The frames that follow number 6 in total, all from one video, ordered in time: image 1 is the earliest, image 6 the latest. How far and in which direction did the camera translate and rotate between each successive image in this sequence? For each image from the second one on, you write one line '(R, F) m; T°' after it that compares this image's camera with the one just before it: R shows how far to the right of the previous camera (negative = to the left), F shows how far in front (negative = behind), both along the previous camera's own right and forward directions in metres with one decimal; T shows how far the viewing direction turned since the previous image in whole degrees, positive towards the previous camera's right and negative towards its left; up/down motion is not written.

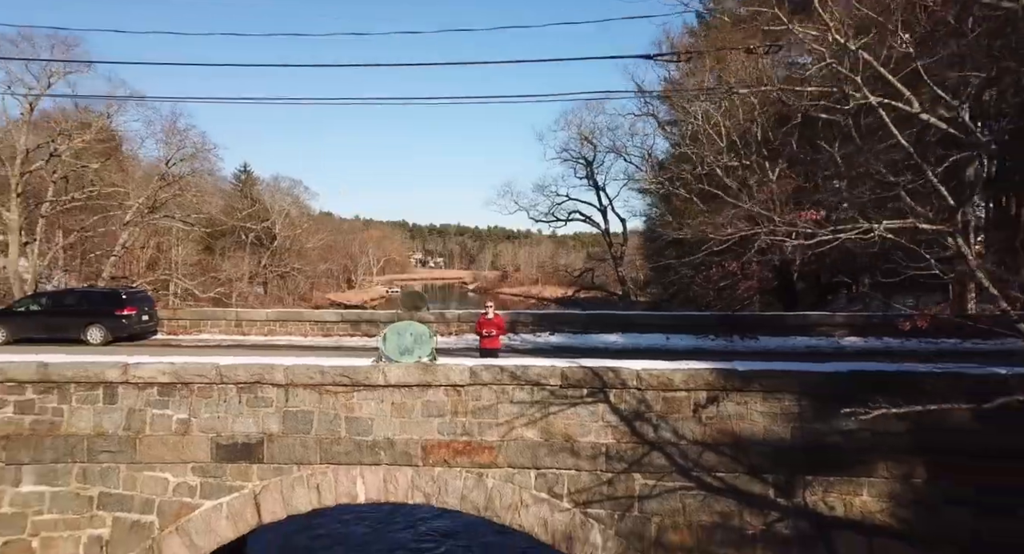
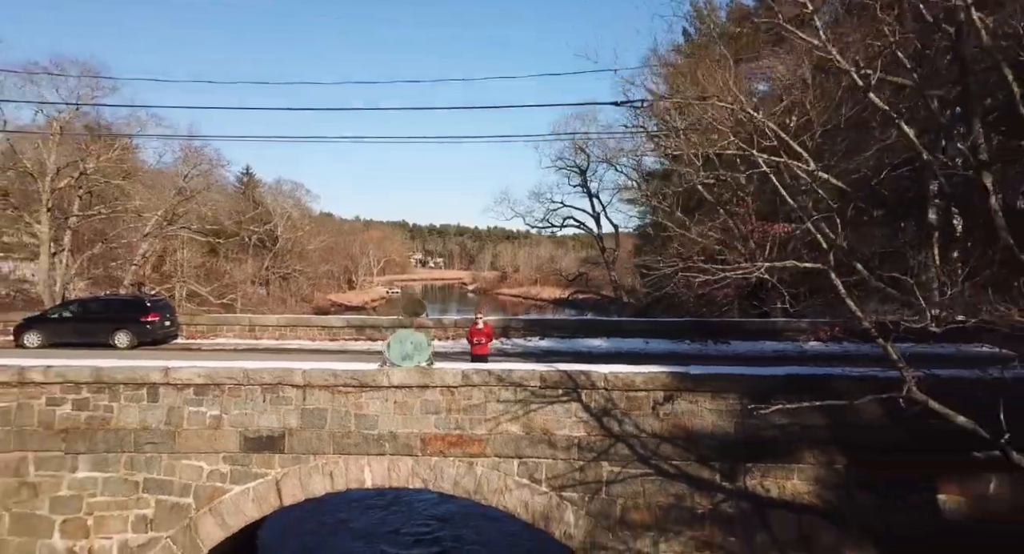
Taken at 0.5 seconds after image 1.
(+0.1, -0.8) m; 0°
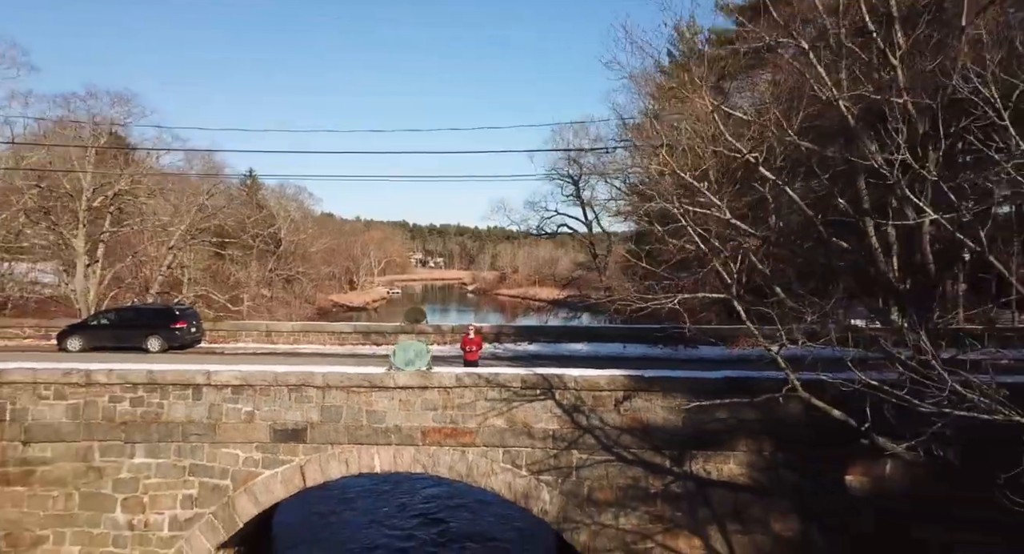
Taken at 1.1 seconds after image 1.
(+0.2, -1.1) m; 0°
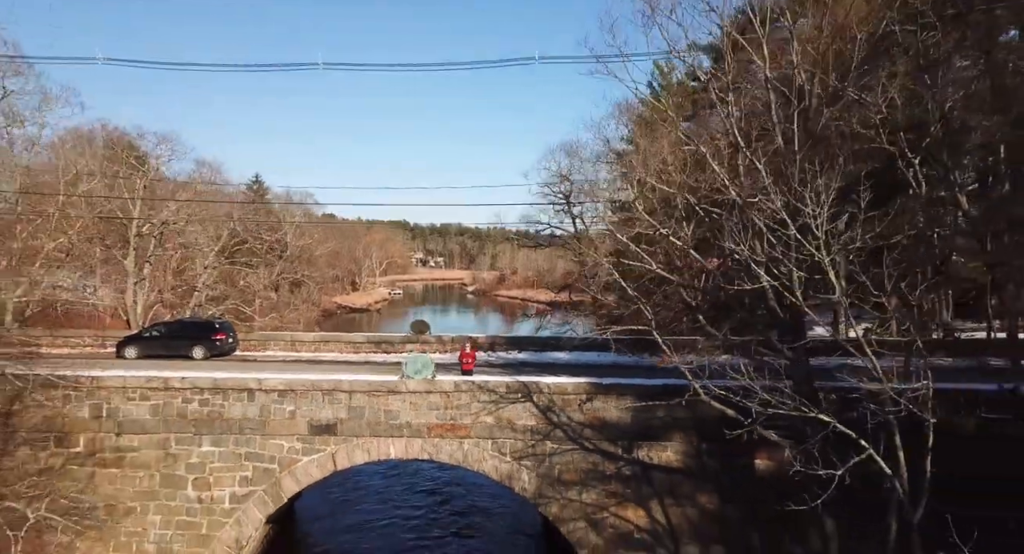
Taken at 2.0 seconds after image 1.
(+0.2, -1.8) m; 0°
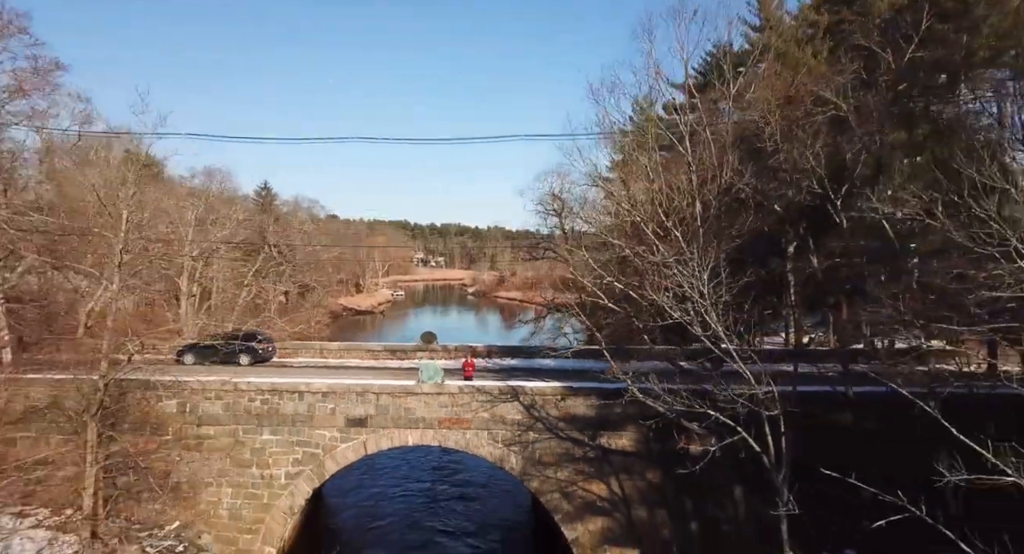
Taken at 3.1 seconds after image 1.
(+0.2, -2.5) m; 0°
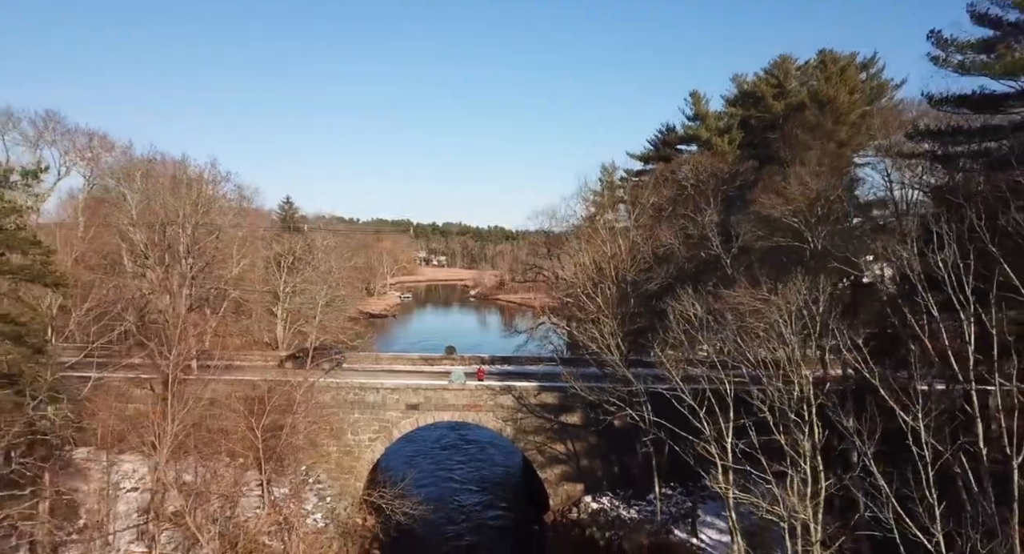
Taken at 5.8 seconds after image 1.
(+0.1, -7.0) m; 0°
